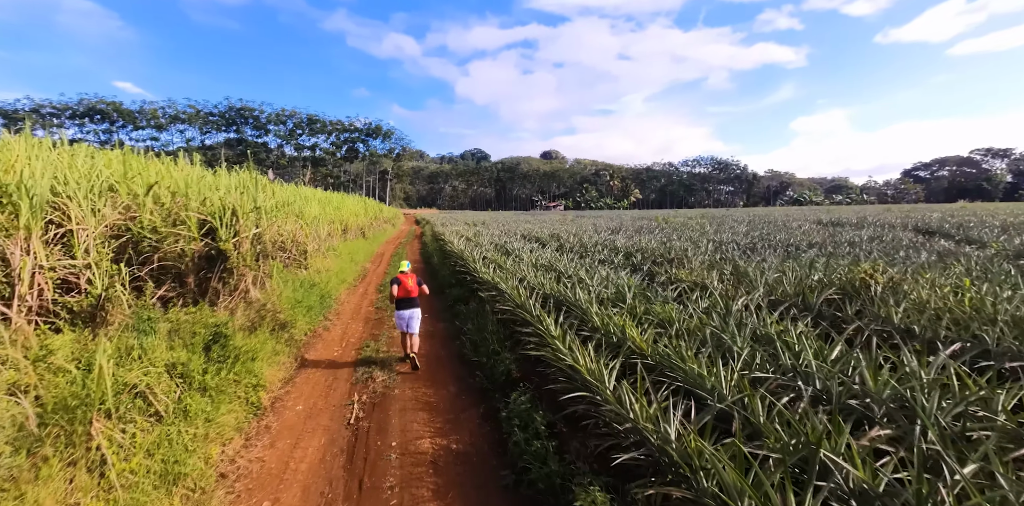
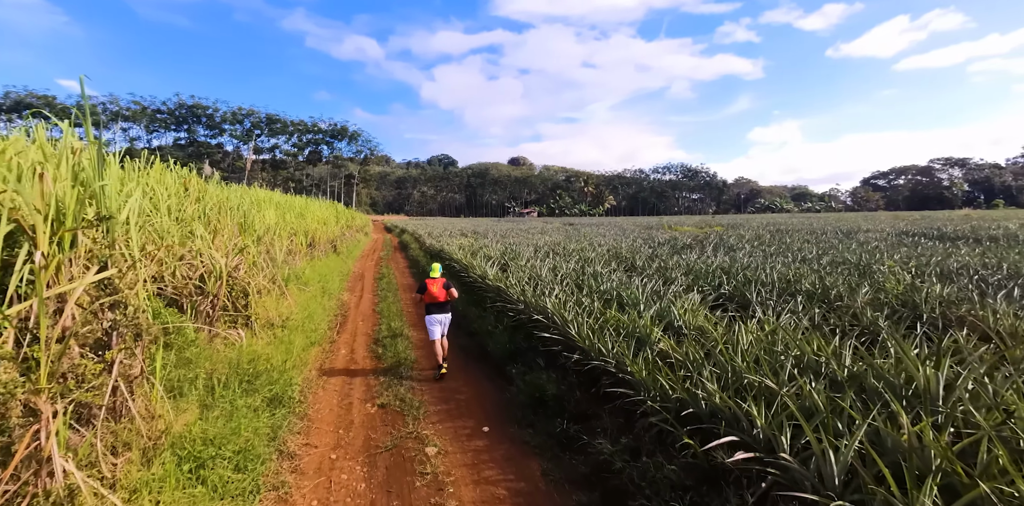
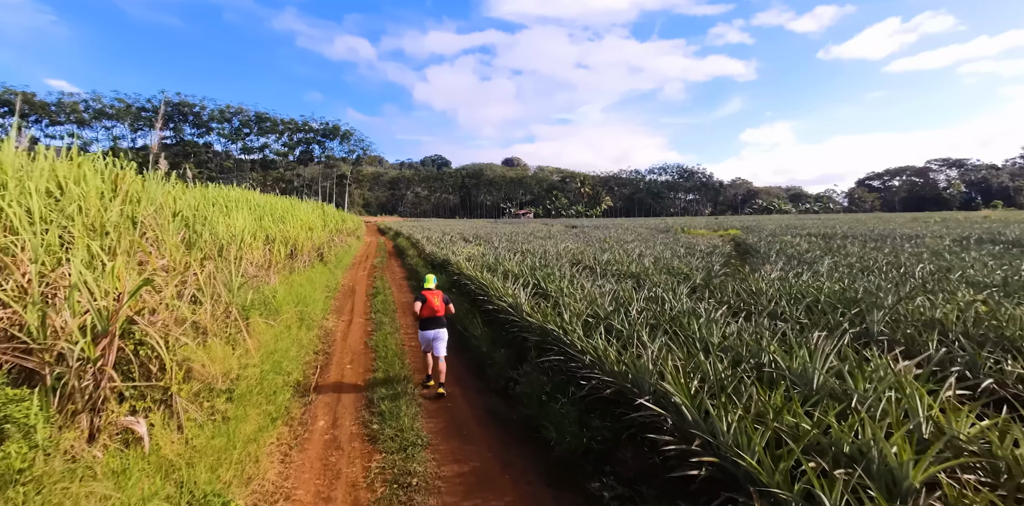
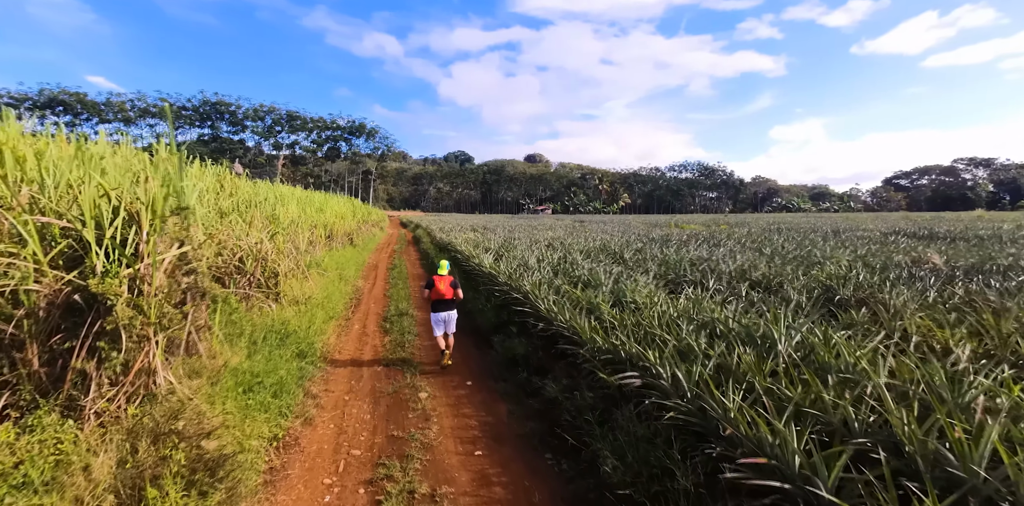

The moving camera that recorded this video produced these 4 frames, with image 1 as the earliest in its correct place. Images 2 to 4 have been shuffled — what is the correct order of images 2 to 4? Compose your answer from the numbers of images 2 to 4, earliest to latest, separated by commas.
4, 2, 3
